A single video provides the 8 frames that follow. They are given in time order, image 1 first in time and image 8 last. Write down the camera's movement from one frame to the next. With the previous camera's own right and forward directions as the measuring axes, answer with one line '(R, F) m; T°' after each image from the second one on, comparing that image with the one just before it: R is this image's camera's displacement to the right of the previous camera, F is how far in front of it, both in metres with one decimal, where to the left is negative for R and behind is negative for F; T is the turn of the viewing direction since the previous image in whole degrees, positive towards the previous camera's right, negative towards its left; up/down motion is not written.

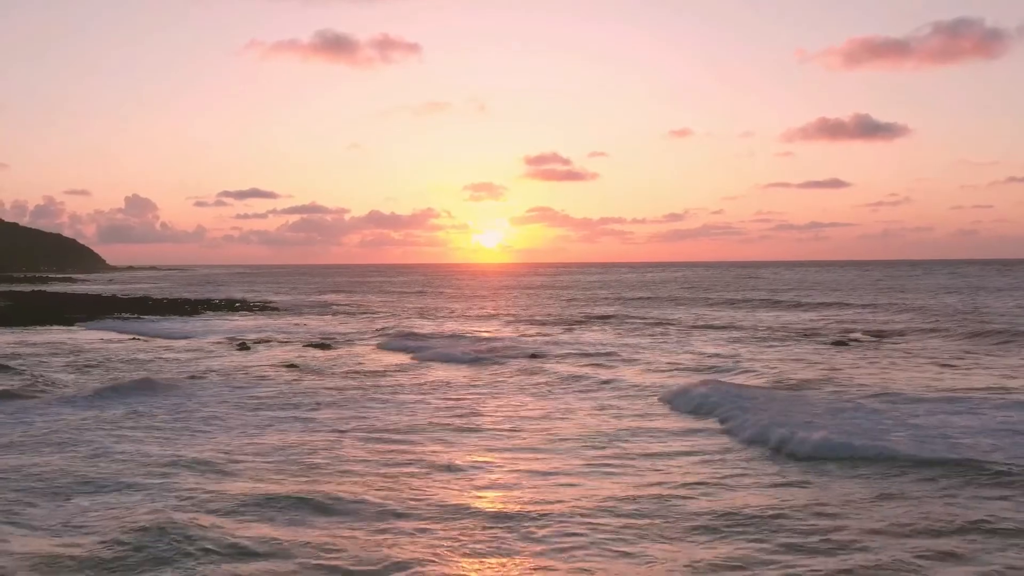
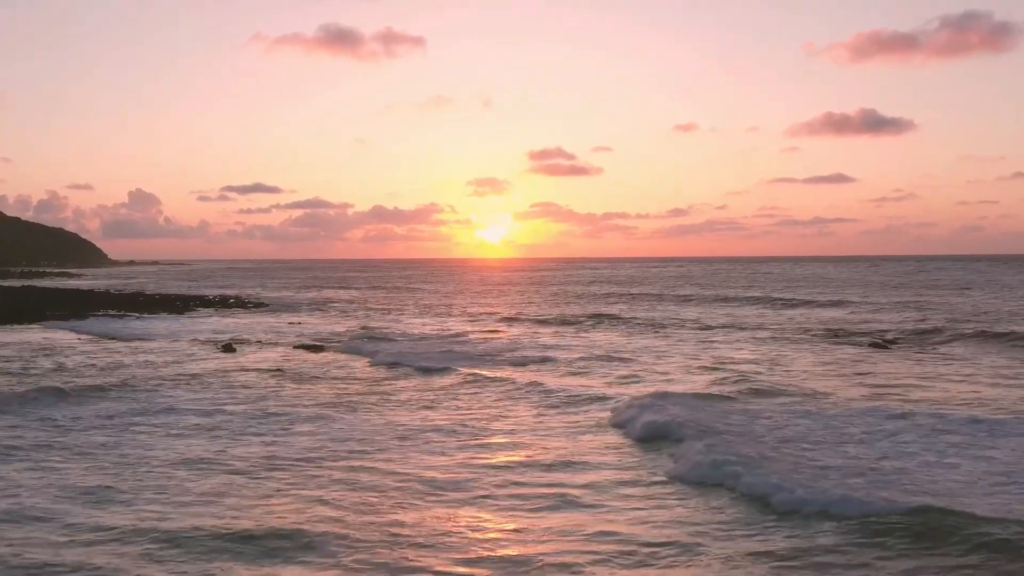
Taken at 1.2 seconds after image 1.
(-0.1, +2.3) m; 0°
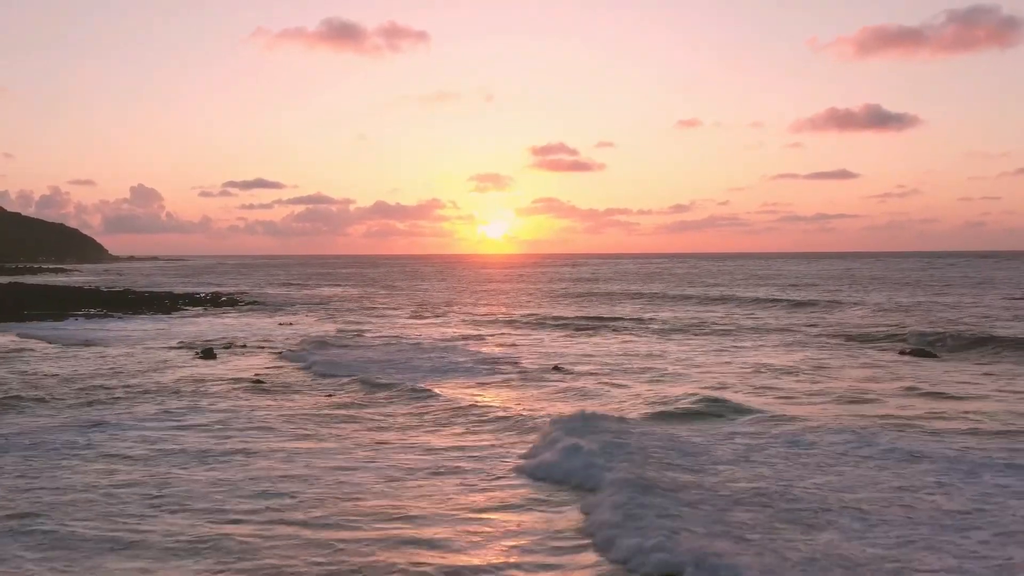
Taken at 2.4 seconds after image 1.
(-0.1, +2.5) m; 0°
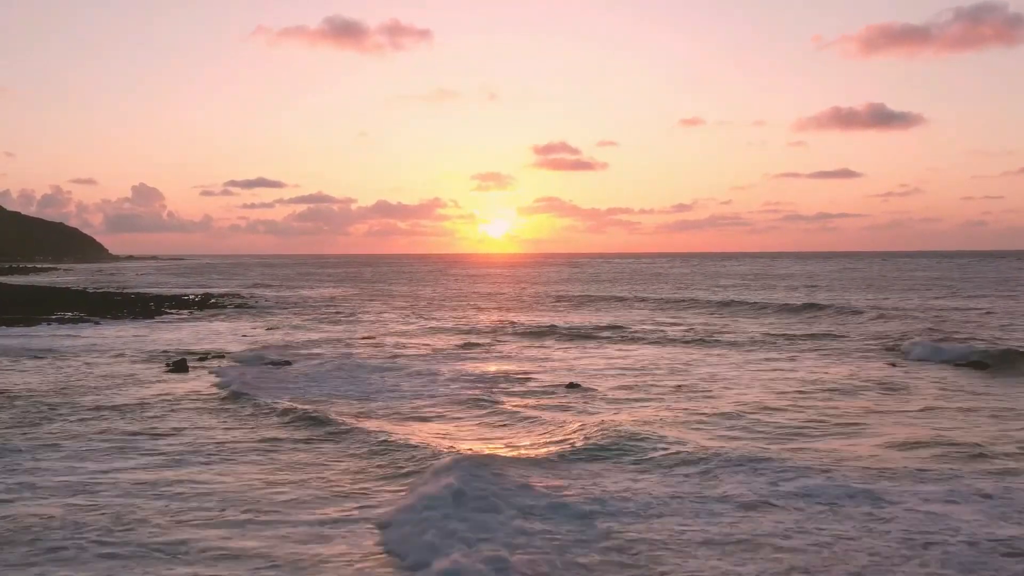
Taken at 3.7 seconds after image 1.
(-0.2, +2.7) m; 0°
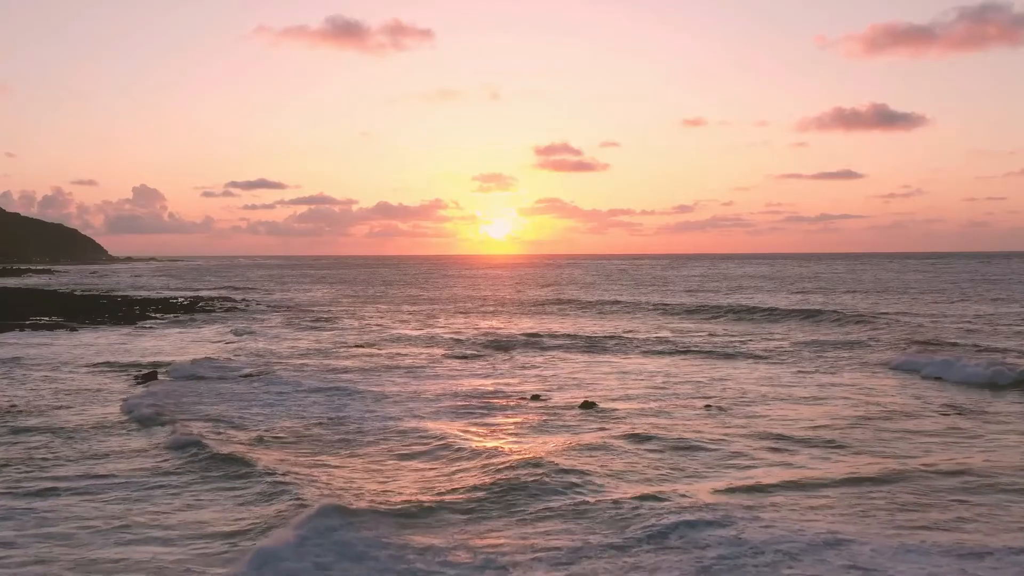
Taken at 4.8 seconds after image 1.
(-0.2, +2.5) m; 0°
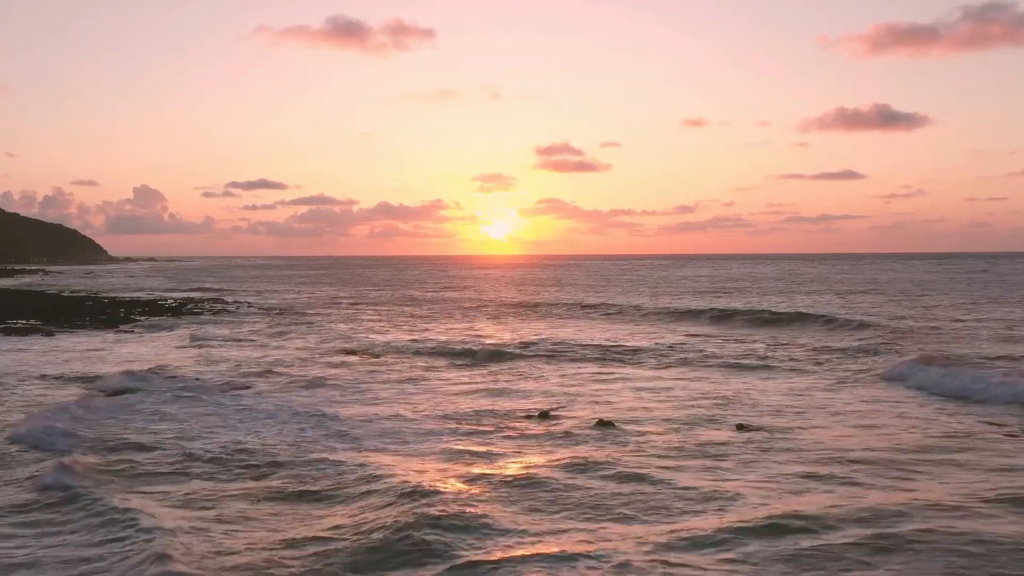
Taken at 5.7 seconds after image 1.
(-0.1, +2.1) m; 0°
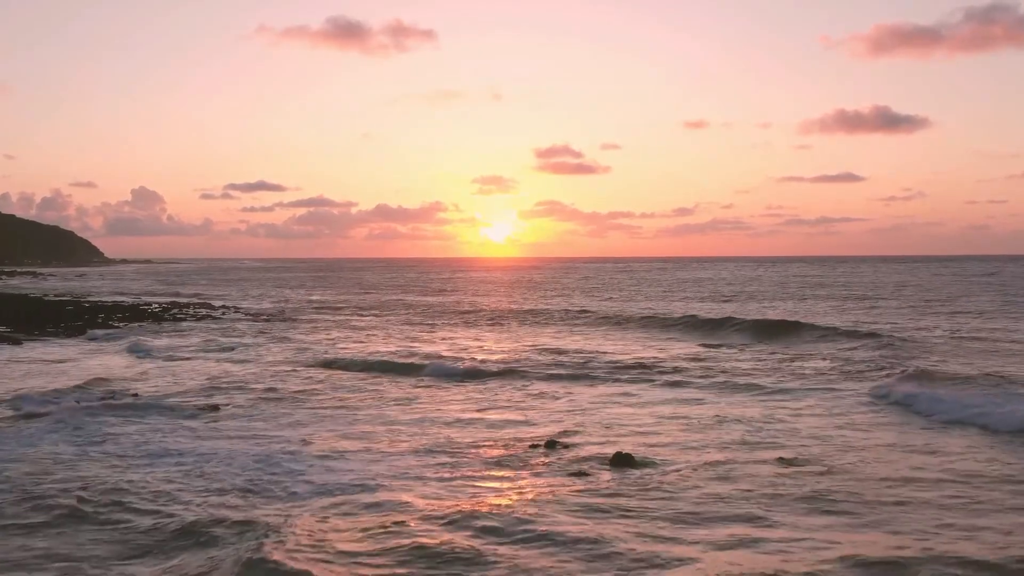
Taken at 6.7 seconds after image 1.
(-0.1, +2.4) m; 0°
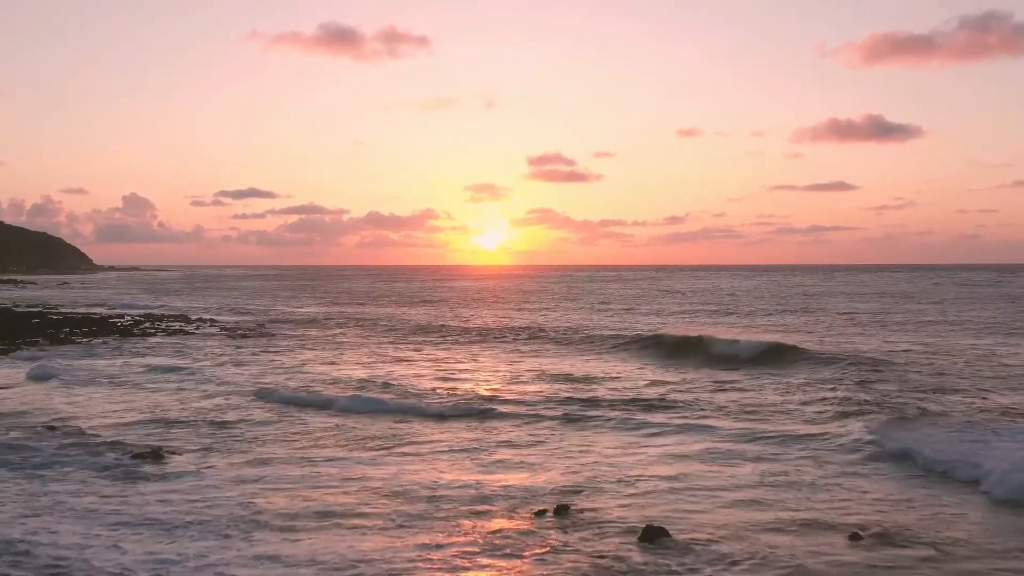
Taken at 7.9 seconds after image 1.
(-0.1, +3.0) m; +1°
